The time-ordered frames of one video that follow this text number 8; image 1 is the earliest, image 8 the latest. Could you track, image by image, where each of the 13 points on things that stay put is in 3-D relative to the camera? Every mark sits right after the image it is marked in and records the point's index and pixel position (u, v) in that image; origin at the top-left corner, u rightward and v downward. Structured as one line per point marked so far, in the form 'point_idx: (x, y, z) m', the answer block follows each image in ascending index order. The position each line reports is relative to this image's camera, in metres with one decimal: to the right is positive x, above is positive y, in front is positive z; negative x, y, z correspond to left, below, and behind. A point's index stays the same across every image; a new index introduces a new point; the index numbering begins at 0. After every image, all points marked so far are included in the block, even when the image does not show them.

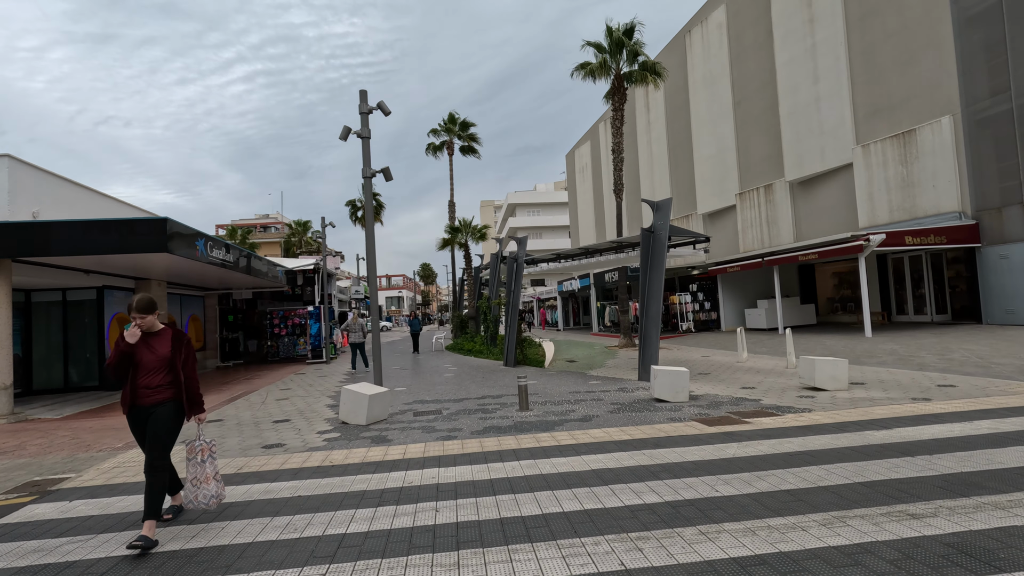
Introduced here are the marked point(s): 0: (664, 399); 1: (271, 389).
0: (+2.3, -1.7, +8.3) m
1: (-5.5, -2.3, +12.2) m
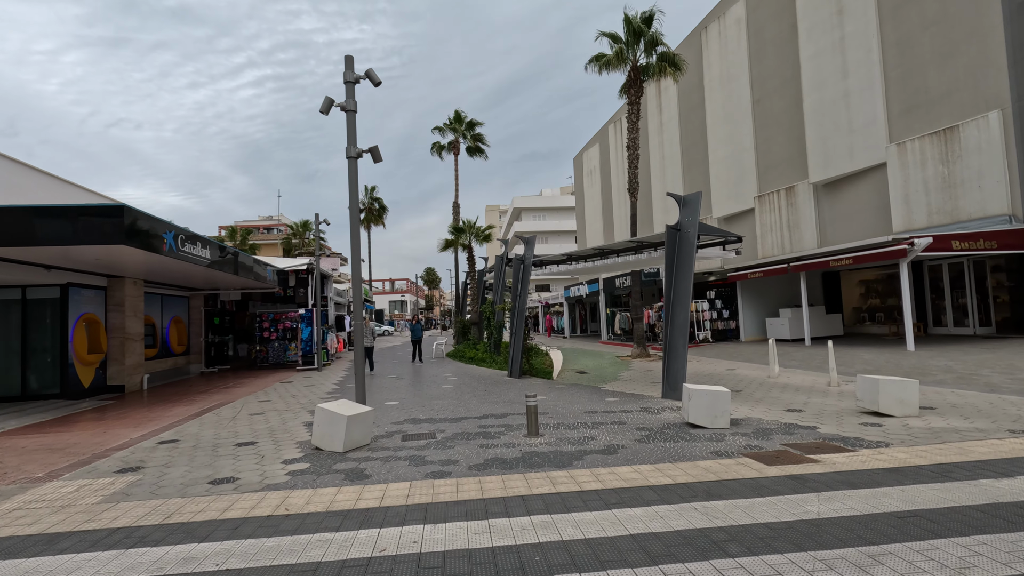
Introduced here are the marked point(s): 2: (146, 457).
0: (+2.4, -1.8, +6.9) m
1: (-5.4, -2.3, +10.9) m
2: (-4.3, -2.0, +6.4) m
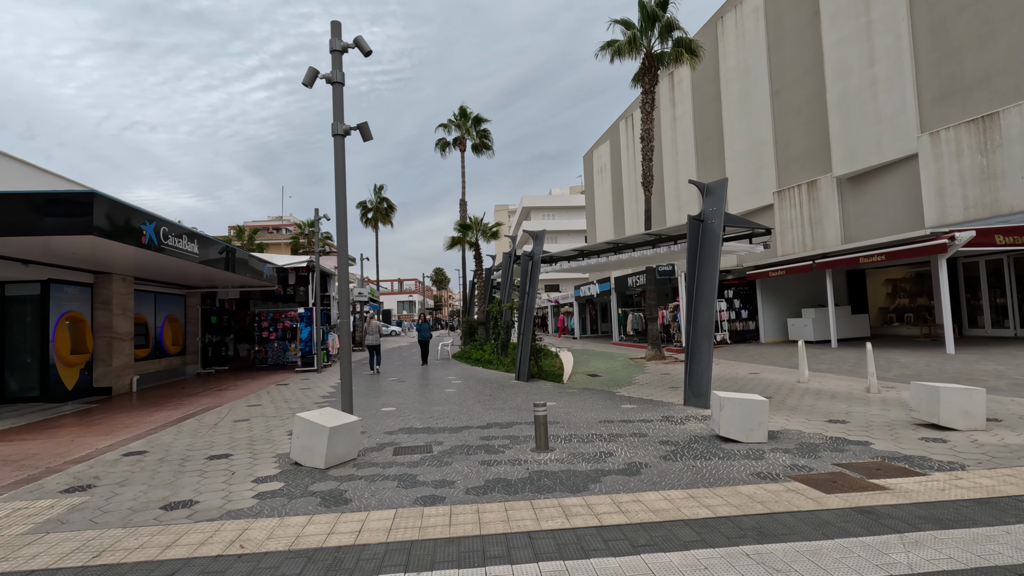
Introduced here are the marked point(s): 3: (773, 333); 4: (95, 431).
0: (+2.5, -1.7, +6.1) m
1: (-5.3, -2.2, +10.2) m
2: (-4.3, -1.9, +5.6) m
3: (+9.5, -1.6, +19.4) m
4: (-6.6, -2.3, +8.4) m
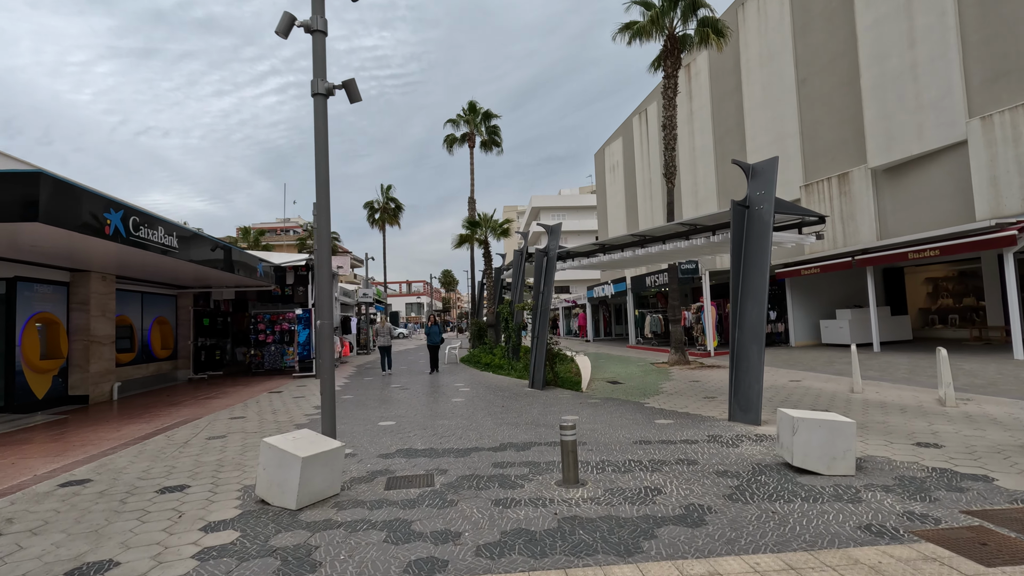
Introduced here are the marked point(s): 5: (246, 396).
0: (+2.7, -1.6, +4.8) m
1: (-5.0, -2.2, +9.1) m
2: (-4.1, -1.9, +4.5) m
3: (+9.9, -1.6, +18.1) m
4: (-6.3, -2.2, +7.4) m
5: (-6.3, -2.6, +12.6) m
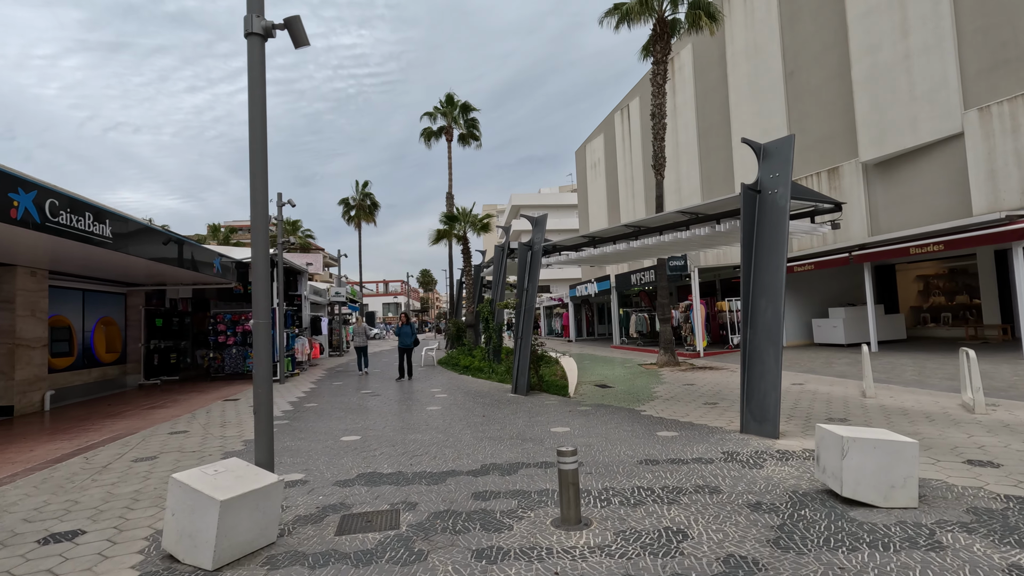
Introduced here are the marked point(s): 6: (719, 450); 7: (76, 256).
0: (+2.6, -1.6, +3.9) m
1: (-5.3, -2.1, +7.9) m
2: (-4.2, -1.8, +3.3) m
3: (+9.2, -1.5, +17.5) m
4: (-6.5, -2.1, +6.1) m
5: (-6.7, -2.5, +11.4) m
6: (+2.2, -1.7, +5.8) m
7: (-8.8, +0.7, +10.7) m
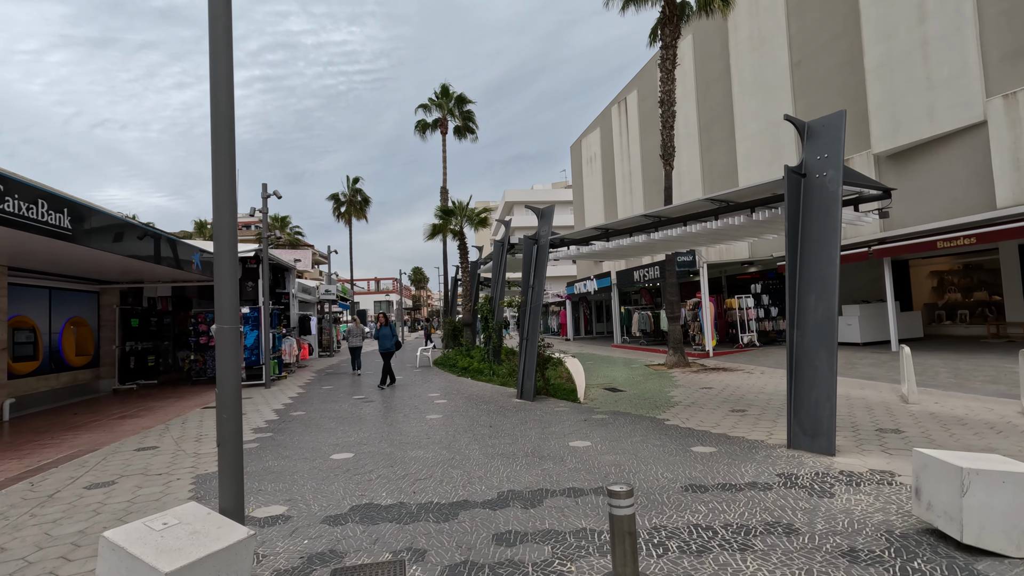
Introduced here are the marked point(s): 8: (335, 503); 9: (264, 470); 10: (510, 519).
0: (+2.8, -1.5, +3.2) m
1: (-5.1, -2.1, +7.0) m
2: (-4.0, -1.8, +2.4) m
3: (+9.2, -1.4, +16.8) m
4: (-6.4, -2.1, +5.2) m
5: (-6.6, -2.4, +10.4) m
6: (+2.4, -1.7, +5.0) m
7: (-8.7, +0.7, +9.7) m
8: (-1.5, -1.8, +4.5) m
9: (-2.7, -2.0, +5.8) m
10: (0.0, -1.7, +4.0) m
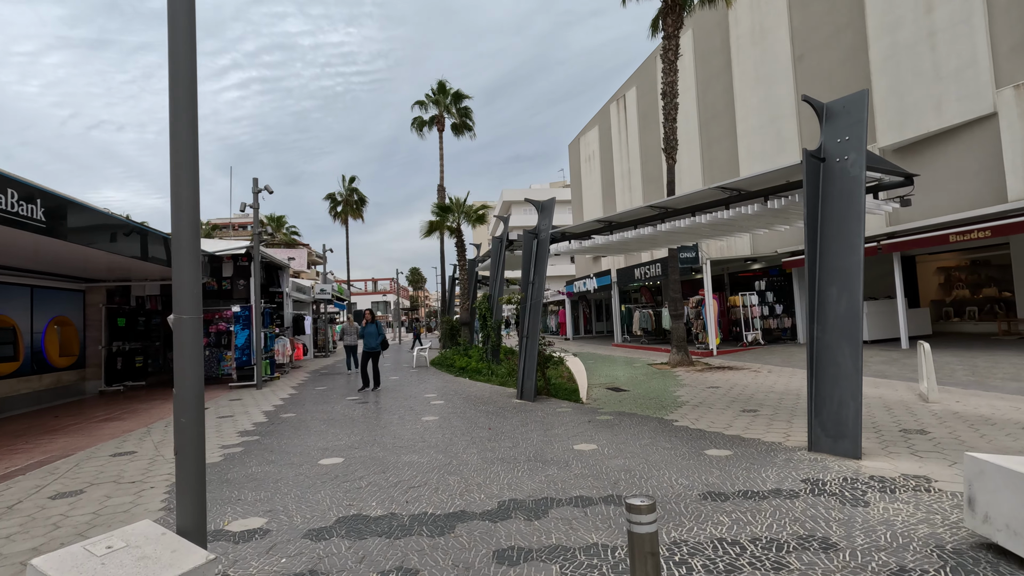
0: (+2.8, -1.4, +2.8) m
1: (-5.1, -2.0, +6.6) m
2: (-3.9, -1.7, +2.0) m
3: (+9.2, -1.3, +16.4) m
4: (-6.3, -2.1, +4.7) m
5: (-6.6, -2.4, +10.0) m
6: (+2.4, -1.6, +4.6) m
7: (-8.7, +0.8, +9.3) m
8: (-1.5, -1.8, +4.1) m
9: (-2.7, -1.9, +5.4) m
10: (0.0, -1.6, +3.6) m
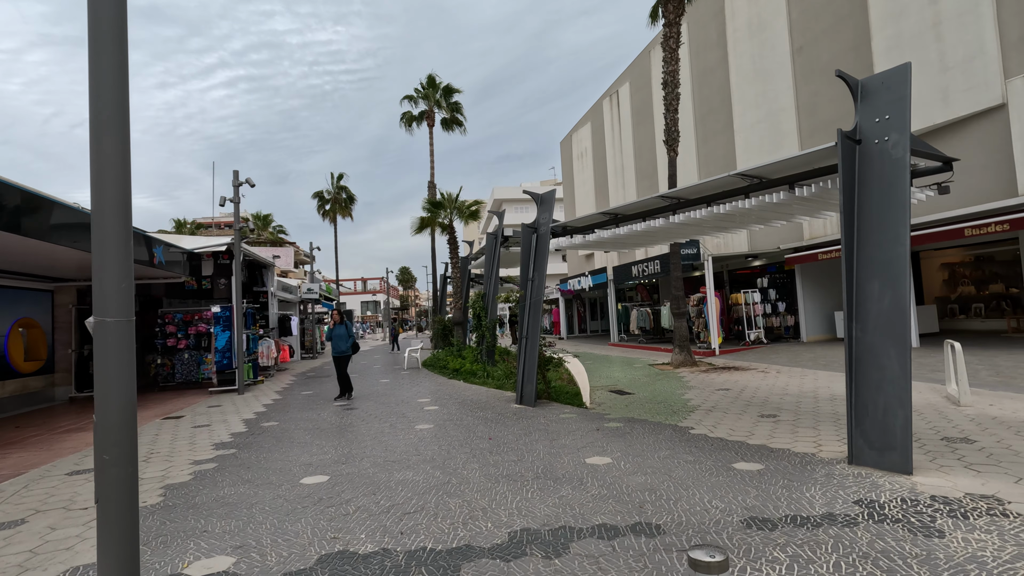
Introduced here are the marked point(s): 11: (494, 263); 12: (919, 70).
0: (+2.9, -1.4, +2.2) m
1: (-5.1, -2.0, +5.9) m
2: (-3.8, -1.7, +1.3) m
3: (+9.1, -1.2, +16.0) m
4: (-6.3, -2.0, +4.0) m
5: (-6.6, -2.4, +9.3) m
6: (+2.5, -1.6, +4.0) m
7: (-8.7, +0.8, +8.5) m
8: (-1.4, -1.7, +3.5) m
9: (-2.6, -1.9, +4.7) m
10: (+0.1, -1.6, +3.0) m
11: (-0.4, +0.6, +13.4) m
12: (+11.8, +6.3, +15.5) m
